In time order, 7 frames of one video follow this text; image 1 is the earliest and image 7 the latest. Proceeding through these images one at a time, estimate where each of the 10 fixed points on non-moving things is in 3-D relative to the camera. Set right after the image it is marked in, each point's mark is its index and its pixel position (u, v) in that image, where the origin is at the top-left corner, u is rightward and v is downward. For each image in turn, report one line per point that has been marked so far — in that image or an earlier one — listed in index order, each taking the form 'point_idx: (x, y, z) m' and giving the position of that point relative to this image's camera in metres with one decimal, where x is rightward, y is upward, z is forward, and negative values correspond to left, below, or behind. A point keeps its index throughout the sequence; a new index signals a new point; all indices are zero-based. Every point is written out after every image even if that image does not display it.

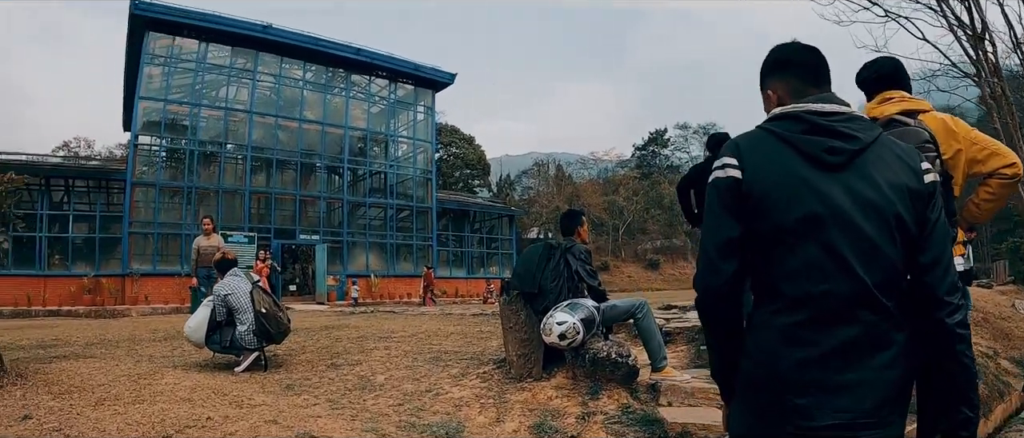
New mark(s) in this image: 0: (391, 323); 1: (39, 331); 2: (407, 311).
0: (-1.6, -1.5, +10.1) m
1: (-7.7, -1.8, +11.6) m
2: (-2.0, -1.9, +15.0) m
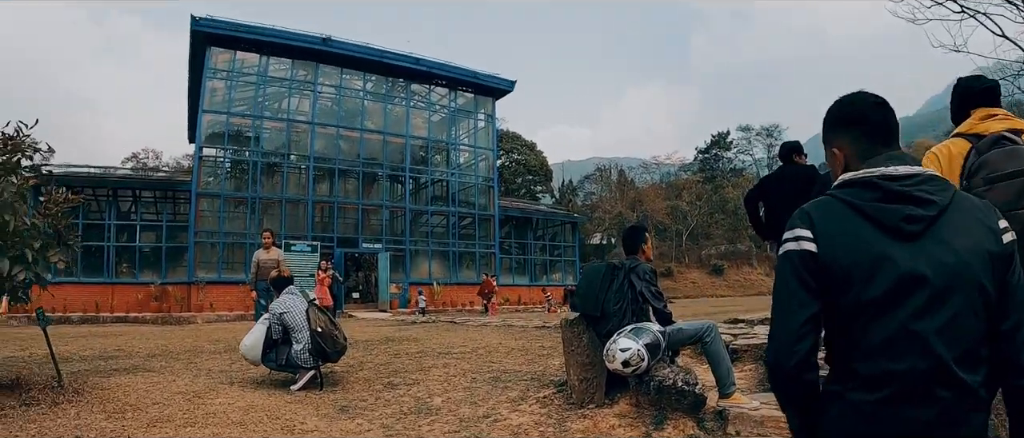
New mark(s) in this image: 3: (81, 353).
0: (-0.7, -1.6, +9.9) m
1: (-6.7, -2.0, +11.9) m
2: (-0.8, -2.1, +14.9) m
3: (-5.5, -1.7, +9.2) m
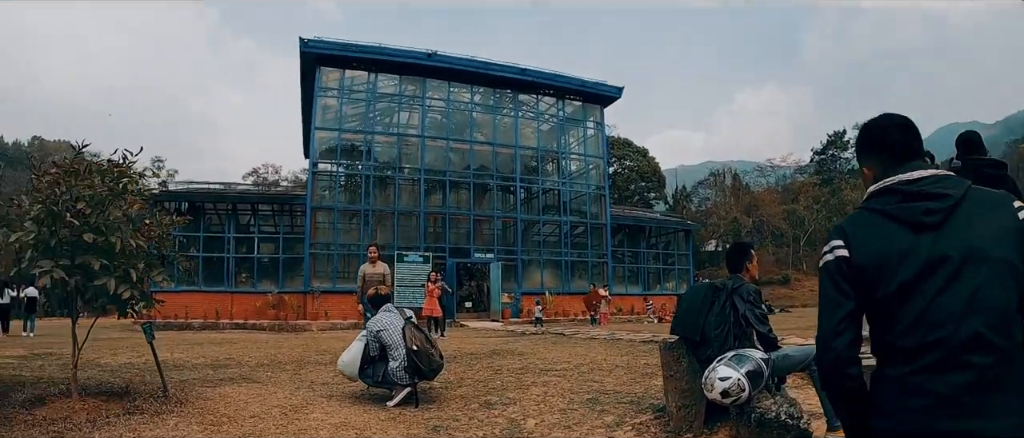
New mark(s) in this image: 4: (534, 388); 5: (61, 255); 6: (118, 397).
0: (+0.7, -1.8, +9.7) m
1: (-5.0, -2.3, +12.6) m
2: (+1.4, -2.4, +14.7) m
3: (-4.1, -1.9, +9.7) m
4: (+0.2, -1.3, +5.6) m
5: (-4.1, -0.3, +6.3) m
6: (-3.7, -1.6, +6.6) m
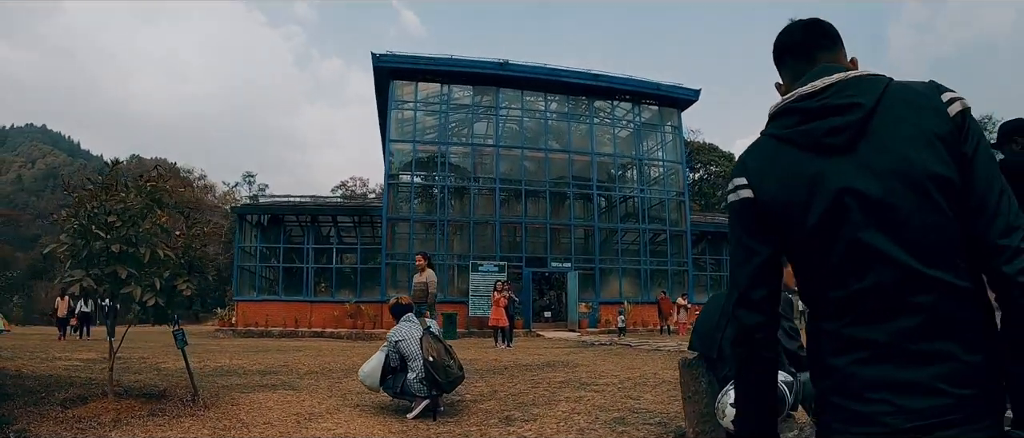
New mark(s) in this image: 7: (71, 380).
0: (+1.4, -1.9, +9.2) m
1: (-3.9, -2.5, +12.7) m
2: (+2.6, -2.5, +14.1) m
3: (-3.4, -2.1, +9.8) m
4: (+0.4, -1.4, +5.2) m
5: (-3.8, -0.4, +6.4) m
6: (-3.3, -1.7, +6.6) m
7: (-5.4, -1.9, +8.6) m
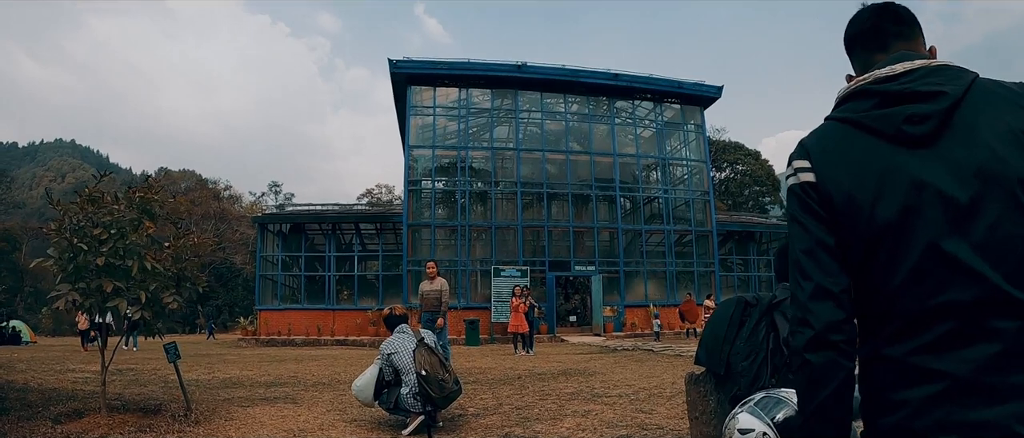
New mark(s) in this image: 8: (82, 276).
0: (+1.5, -1.9, +8.8) m
1: (-3.6, -2.6, +12.5) m
2: (+3.0, -2.5, +13.6) m
3: (-3.2, -2.2, +9.5) m
4: (+0.4, -1.4, +4.8) m
5: (-3.7, -0.5, +6.2) m
6: (-3.3, -1.8, +6.4) m
7: (-5.2, -2.1, +8.5) m
8: (-3.7, -0.5, +6.2) m
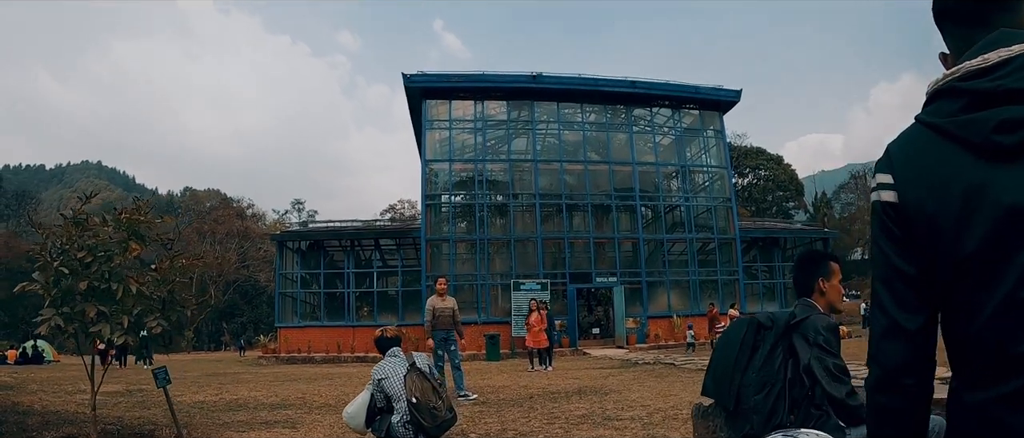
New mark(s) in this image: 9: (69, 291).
0: (+1.7, -2.0, +8.4) m
1: (-3.3, -2.9, +12.2) m
2: (+3.3, -2.6, +13.1) m
3: (-3.0, -2.4, +9.2) m
4: (+0.4, -1.4, +4.4) m
5: (-3.7, -0.7, +6.0) m
6: (-3.2, -1.9, +6.1) m
7: (-5.1, -2.3, +8.2) m
8: (-3.7, -0.7, +6.0) m
9: (-3.7, -0.6, +6.0) m
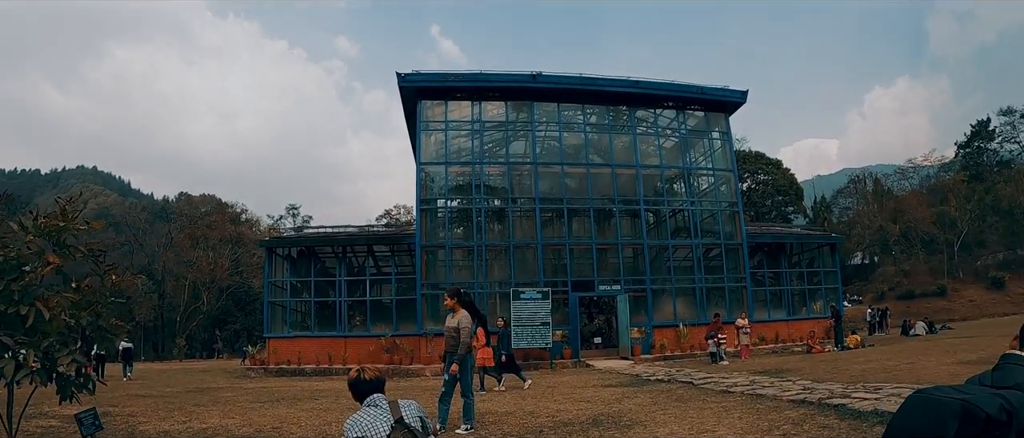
0: (+1.8, -2.0, +7.3) m
1: (-3.2, -3.0, +11.1) m
2: (+3.3, -2.7, +12.0) m
3: (-3.0, -2.5, +8.1) m
4: (+0.5, -1.5, +3.3) m
5: (-3.6, -0.7, +4.8) m
6: (-3.1, -2.0, +5.0) m
7: (-5.0, -2.4, +7.1) m
8: (-3.6, -0.7, +4.8) m
9: (-3.6, -0.7, +4.8) m
